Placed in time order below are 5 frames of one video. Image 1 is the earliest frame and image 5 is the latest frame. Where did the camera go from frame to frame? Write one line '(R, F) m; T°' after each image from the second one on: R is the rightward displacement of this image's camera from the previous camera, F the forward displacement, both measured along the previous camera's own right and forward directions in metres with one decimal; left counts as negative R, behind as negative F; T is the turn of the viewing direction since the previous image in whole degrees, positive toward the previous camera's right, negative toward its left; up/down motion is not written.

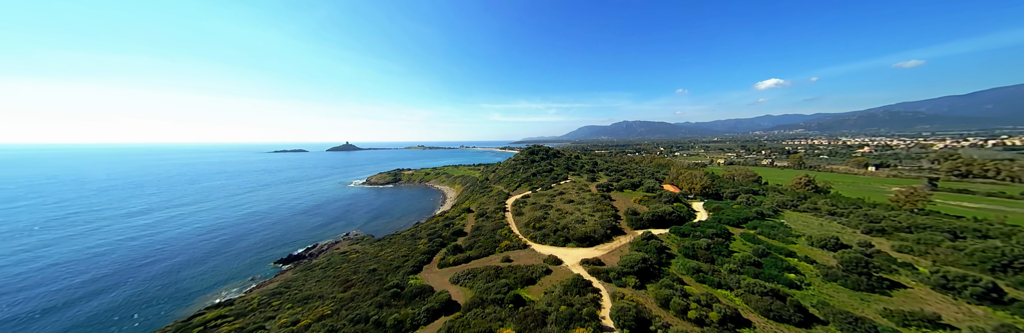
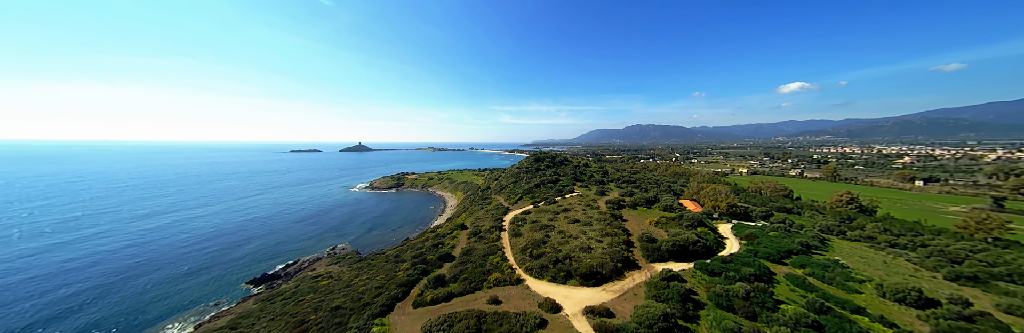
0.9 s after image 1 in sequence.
(+1.1, +2.7) m; -2°
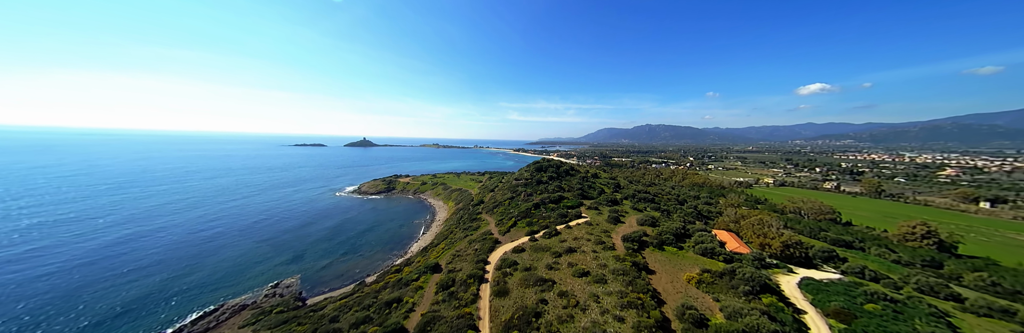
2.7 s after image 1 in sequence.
(+1.4, +6.2) m; -1°
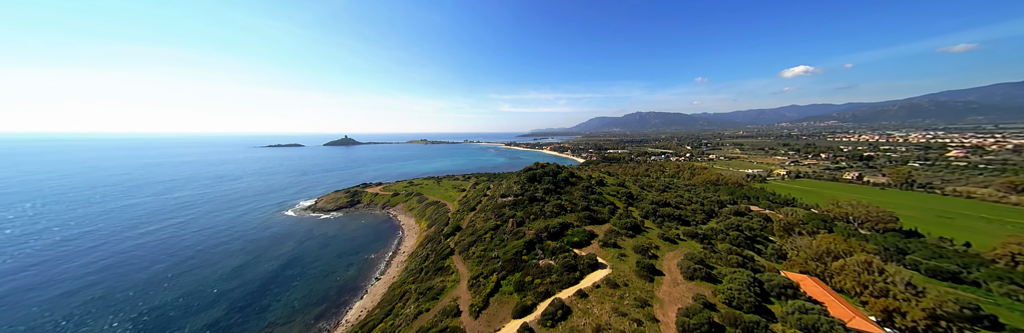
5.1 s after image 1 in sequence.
(+1.4, +9.9) m; +2°
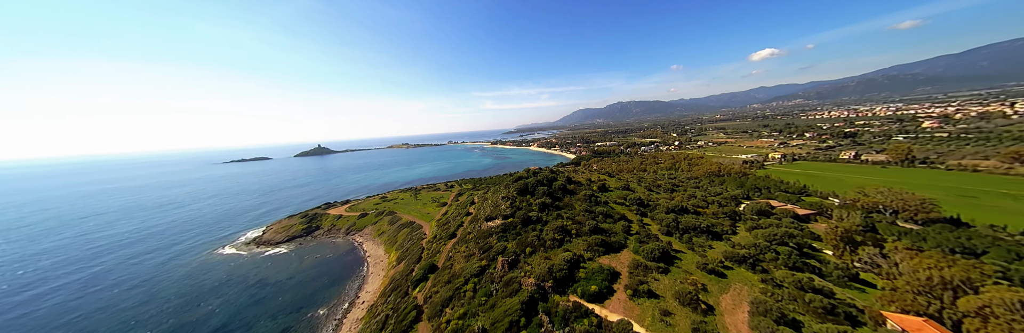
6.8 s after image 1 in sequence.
(+0.5, +7.0) m; +3°
